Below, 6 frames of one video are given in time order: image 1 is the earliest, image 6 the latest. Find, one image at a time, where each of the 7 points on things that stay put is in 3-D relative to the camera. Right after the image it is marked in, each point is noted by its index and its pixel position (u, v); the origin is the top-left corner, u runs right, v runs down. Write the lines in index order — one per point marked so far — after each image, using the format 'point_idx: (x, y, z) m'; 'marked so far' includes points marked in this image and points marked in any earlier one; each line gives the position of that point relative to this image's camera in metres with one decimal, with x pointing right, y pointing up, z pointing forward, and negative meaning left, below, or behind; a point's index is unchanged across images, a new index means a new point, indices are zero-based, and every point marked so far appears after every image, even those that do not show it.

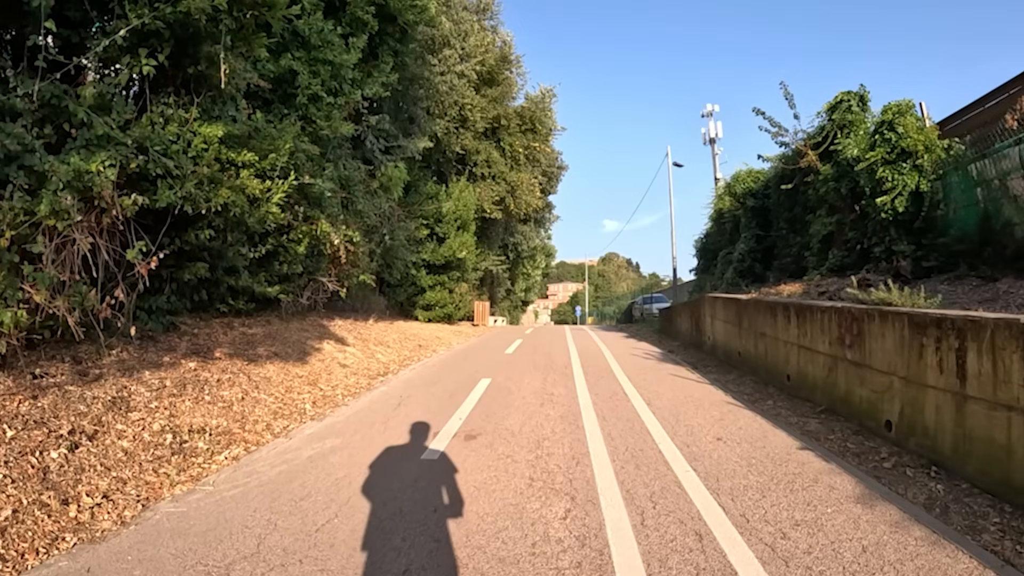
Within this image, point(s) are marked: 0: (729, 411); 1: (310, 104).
0: (+2.5, -1.4, +7.8) m
1: (-3.4, +3.1, +11.6) m
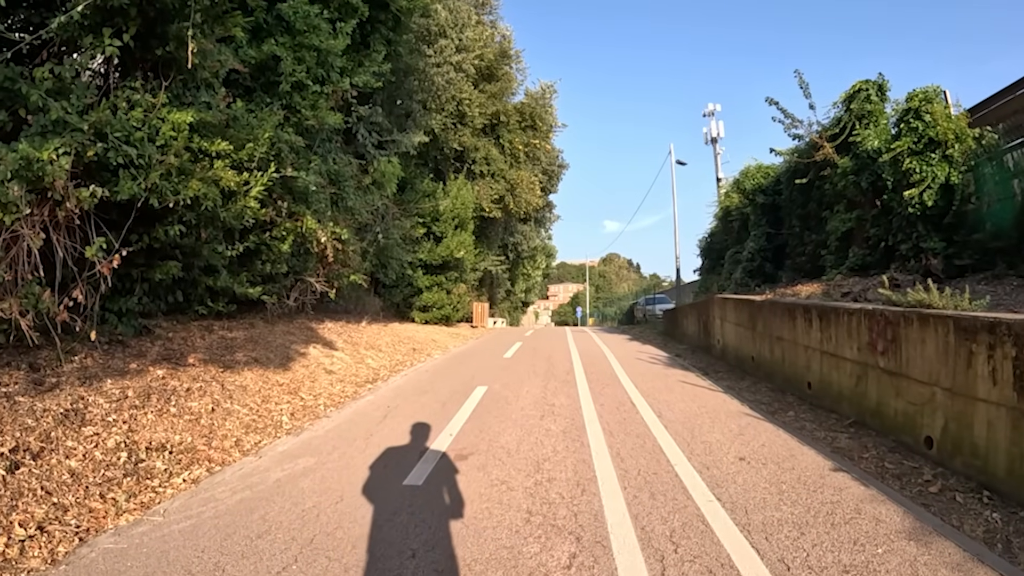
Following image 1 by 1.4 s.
0: (+2.5, -1.4, +7.1) m
1: (-3.5, +3.1, +10.9) m
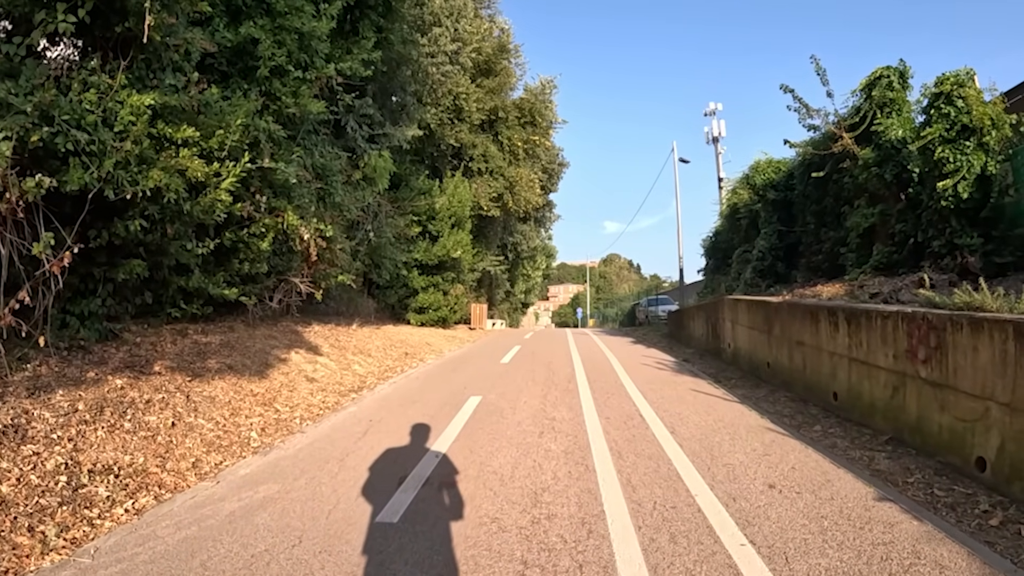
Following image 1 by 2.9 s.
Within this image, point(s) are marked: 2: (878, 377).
0: (+2.4, -1.4, +6.3) m
1: (-3.5, +3.1, +10.1) m
2: (+3.7, -0.9, +6.9) m
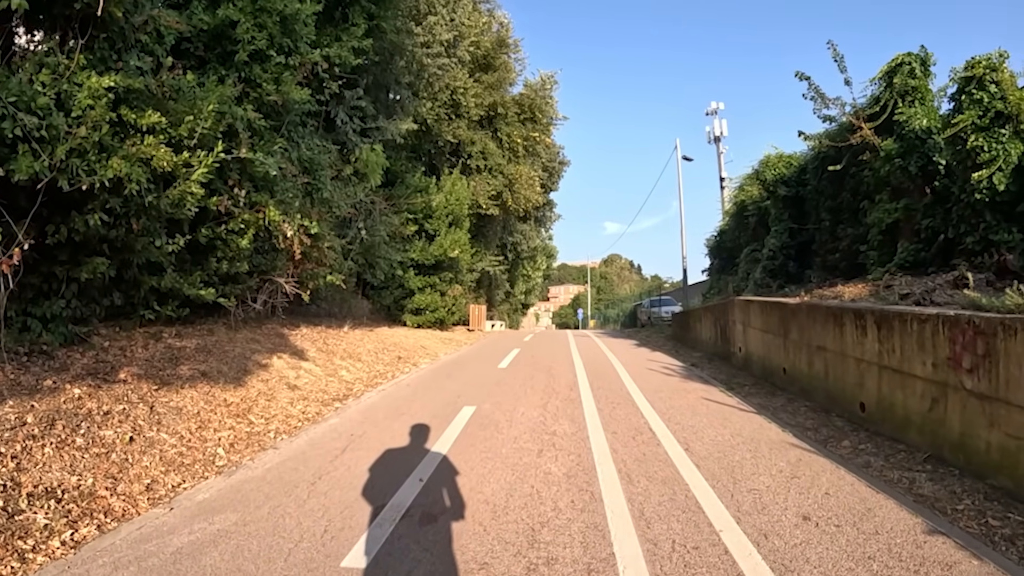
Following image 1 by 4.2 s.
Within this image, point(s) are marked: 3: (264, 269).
0: (+2.4, -1.4, +5.6) m
1: (-3.6, +3.1, +9.4) m
2: (+3.6, -0.9, +6.2) m
3: (-4.0, +0.3, +10.9) m
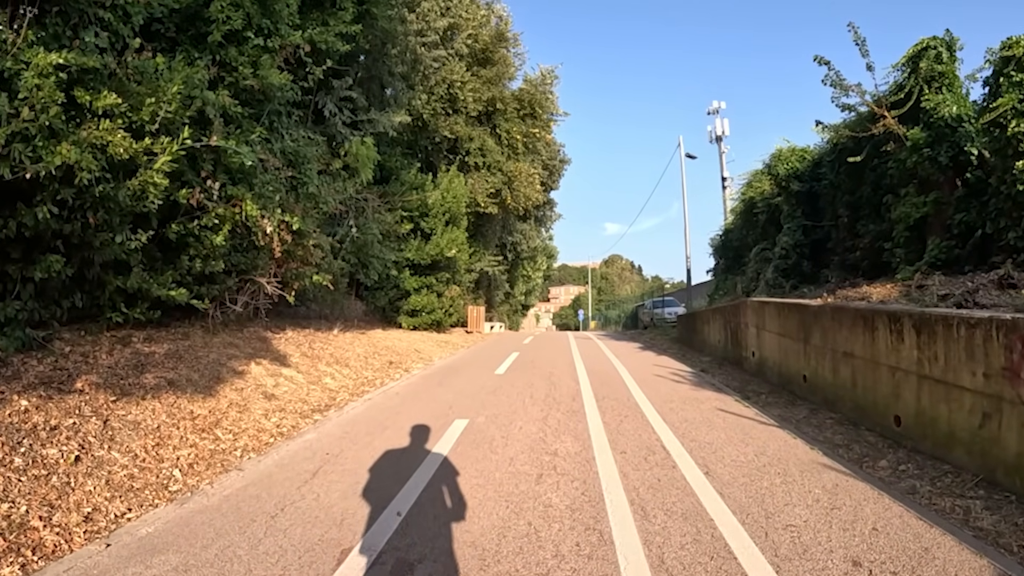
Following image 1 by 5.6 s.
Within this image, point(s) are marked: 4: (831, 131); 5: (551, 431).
0: (+2.3, -1.4, +4.9) m
1: (-3.6, +3.1, +8.7) m
2: (+3.6, -0.9, +5.5) m
3: (-4.0, +0.3, +10.2) m
4: (+5.3, +2.6, +11.5) m
5: (+0.4, -1.3, +6.4) m
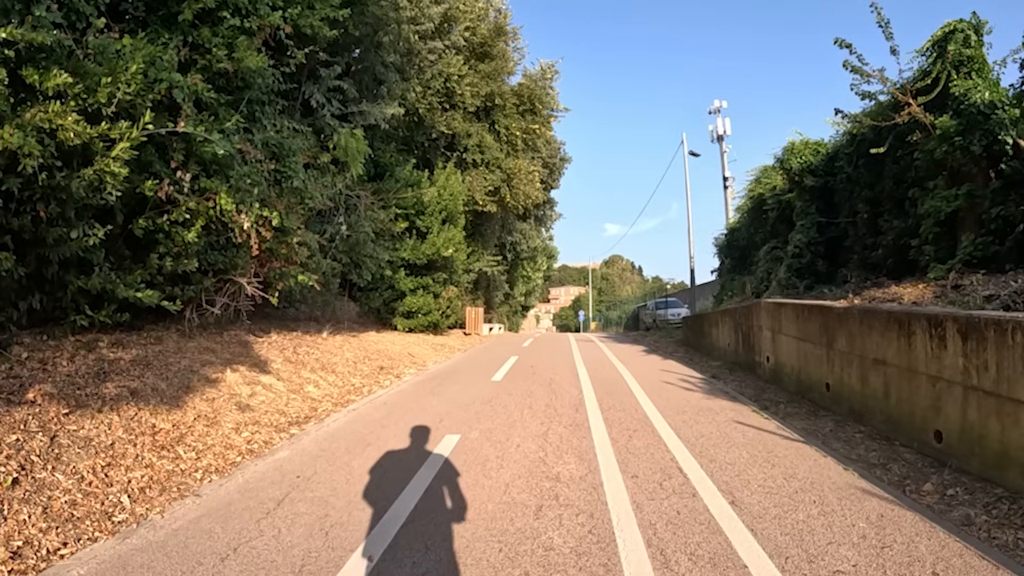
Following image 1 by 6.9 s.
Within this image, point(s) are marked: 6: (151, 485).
0: (+2.3, -1.4, +4.2) m
1: (-3.6, +3.1, +8.0) m
2: (+3.6, -0.9, +4.8) m
3: (-4.0, +0.3, +9.5) m
4: (+5.3, +2.6, +10.8) m
5: (+0.3, -1.3, +5.8) m
6: (-2.7, -1.5, +5.2) m
